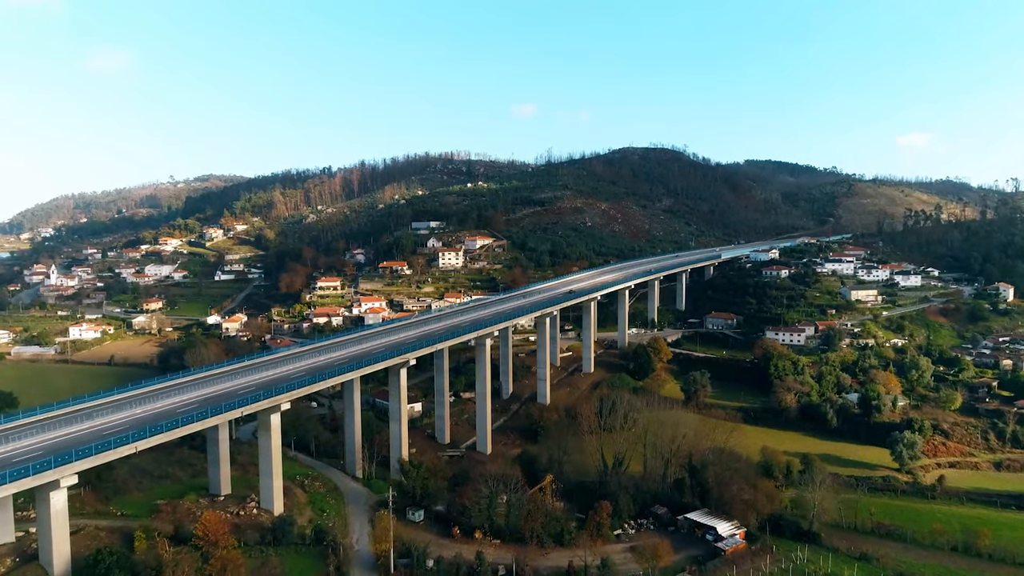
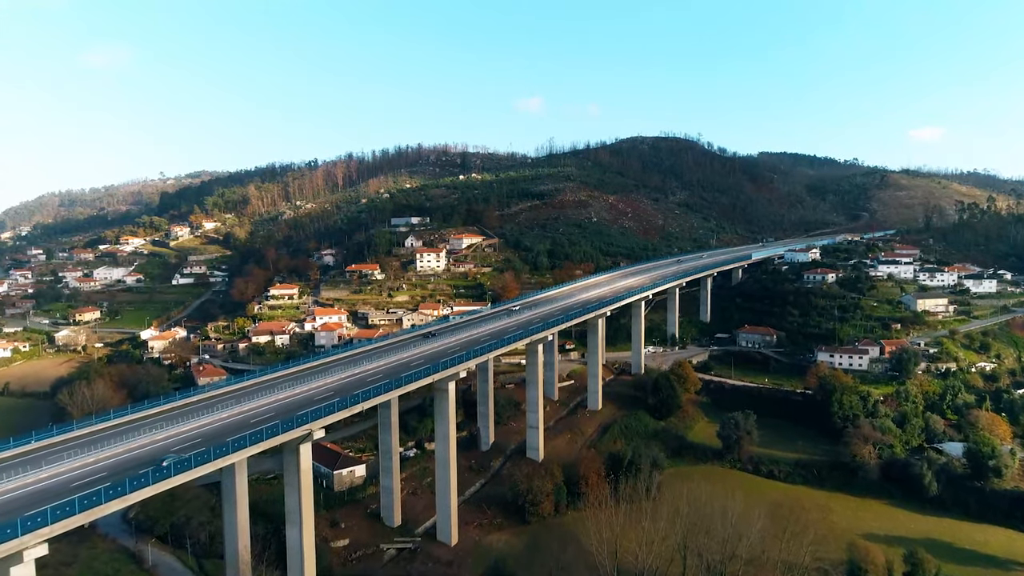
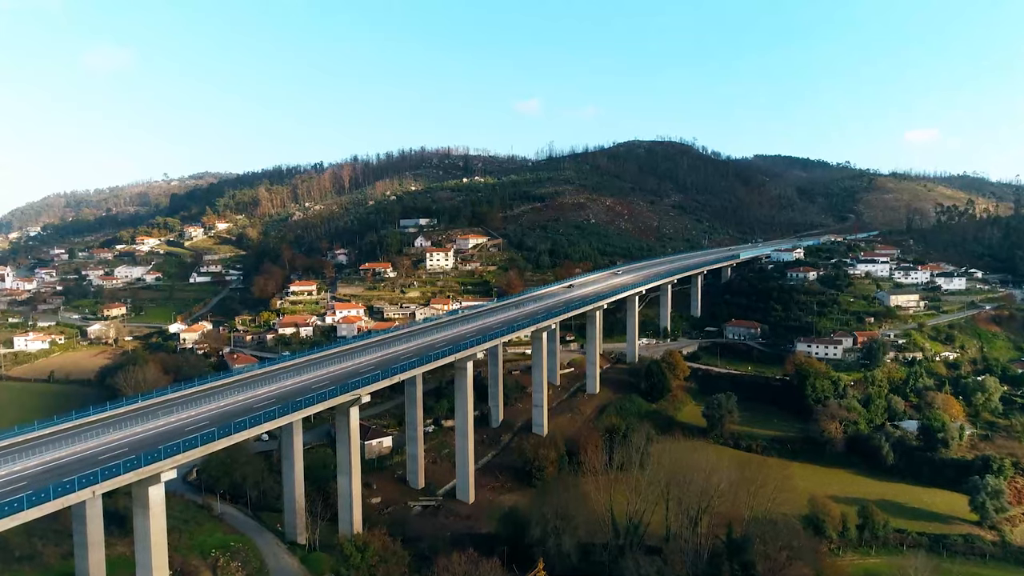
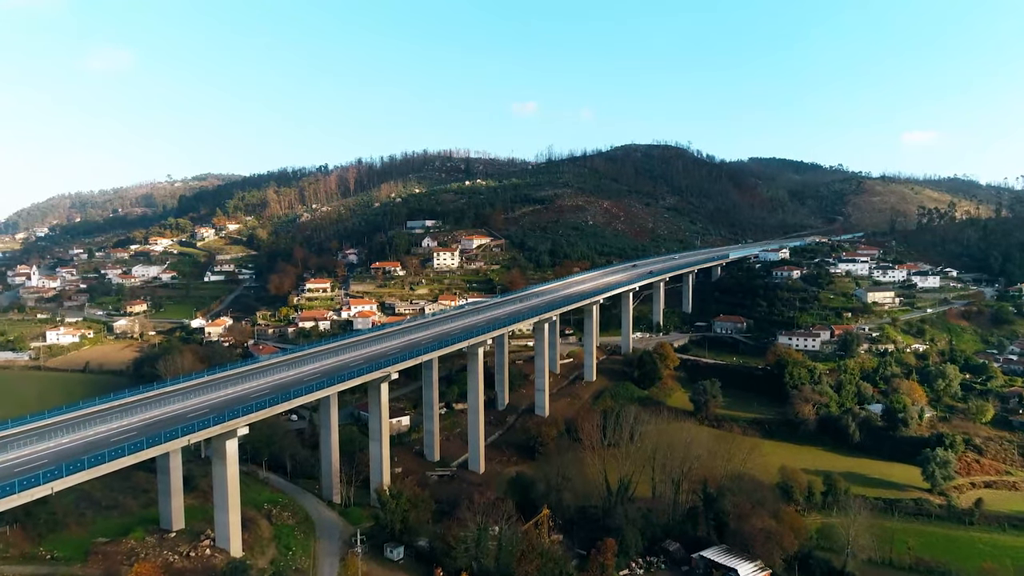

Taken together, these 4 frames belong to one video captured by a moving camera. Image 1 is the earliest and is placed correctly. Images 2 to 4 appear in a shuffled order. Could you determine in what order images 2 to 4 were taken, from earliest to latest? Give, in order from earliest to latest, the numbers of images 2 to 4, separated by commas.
4, 3, 2
